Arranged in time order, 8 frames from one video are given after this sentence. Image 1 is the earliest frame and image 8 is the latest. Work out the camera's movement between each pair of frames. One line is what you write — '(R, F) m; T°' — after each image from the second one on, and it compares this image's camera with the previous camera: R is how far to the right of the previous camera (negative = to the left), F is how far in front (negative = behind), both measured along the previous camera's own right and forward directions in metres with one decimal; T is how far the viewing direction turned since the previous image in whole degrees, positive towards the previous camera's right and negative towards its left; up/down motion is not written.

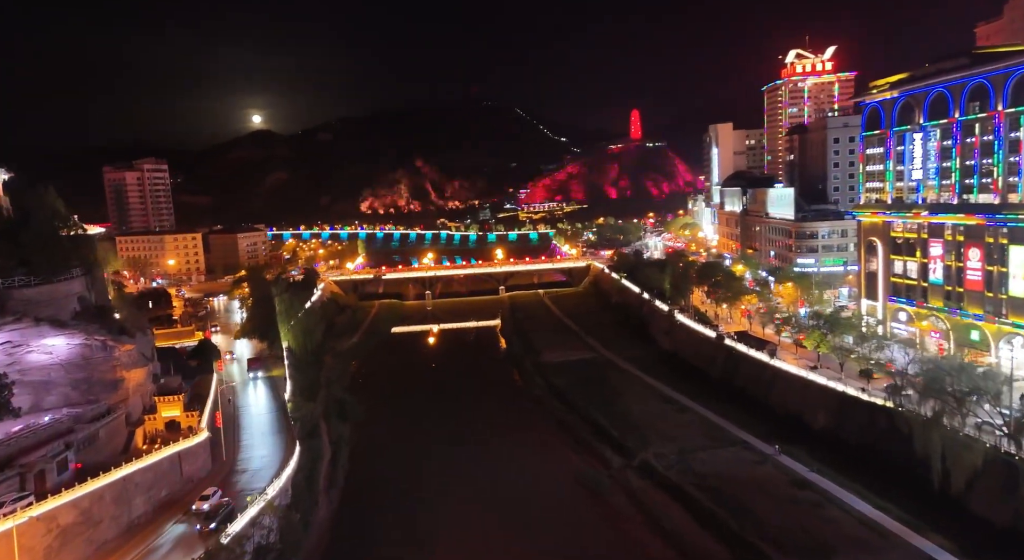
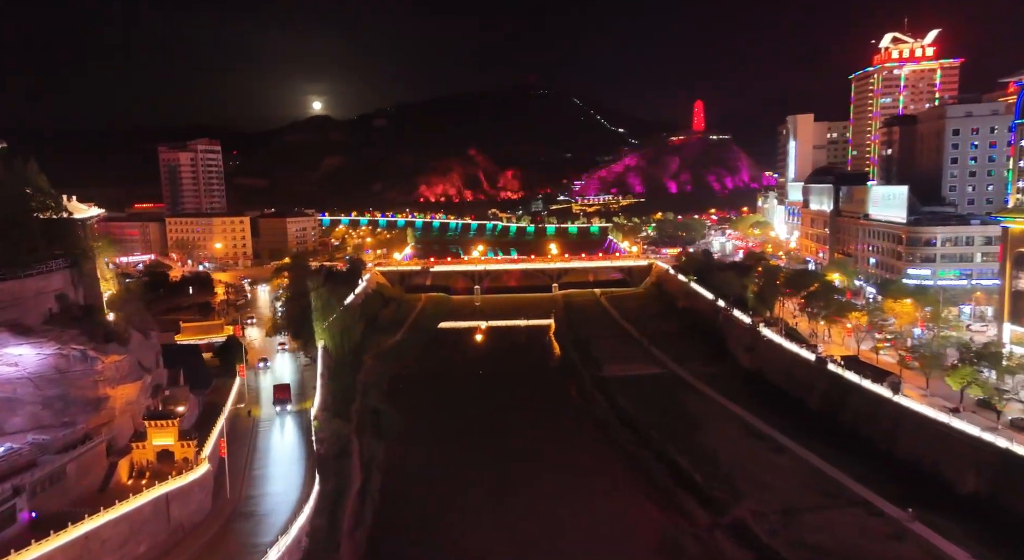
(-0.7, +4.7) m; -4°
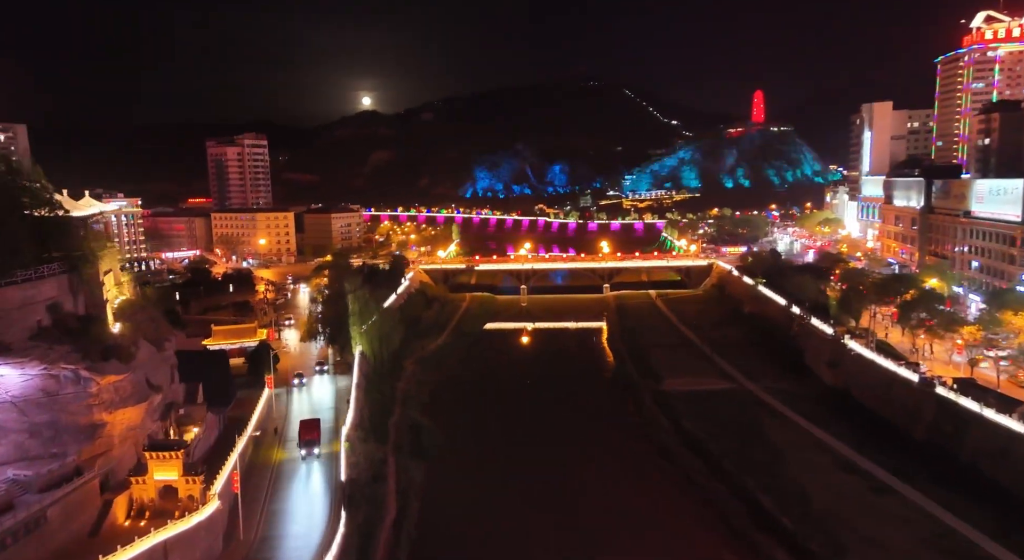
(-0.4, +3.1) m; -4°
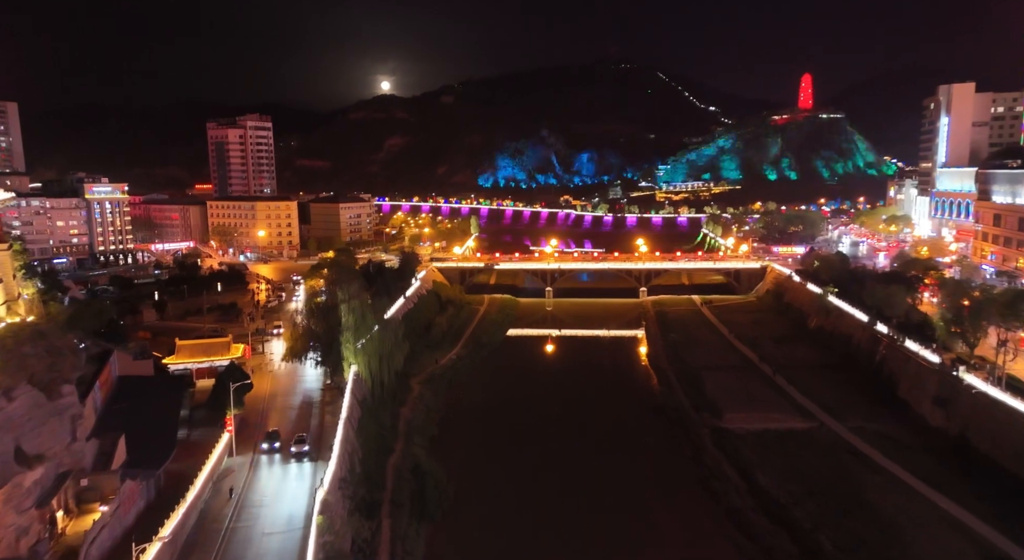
(-0.4, +6.0) m; -2°
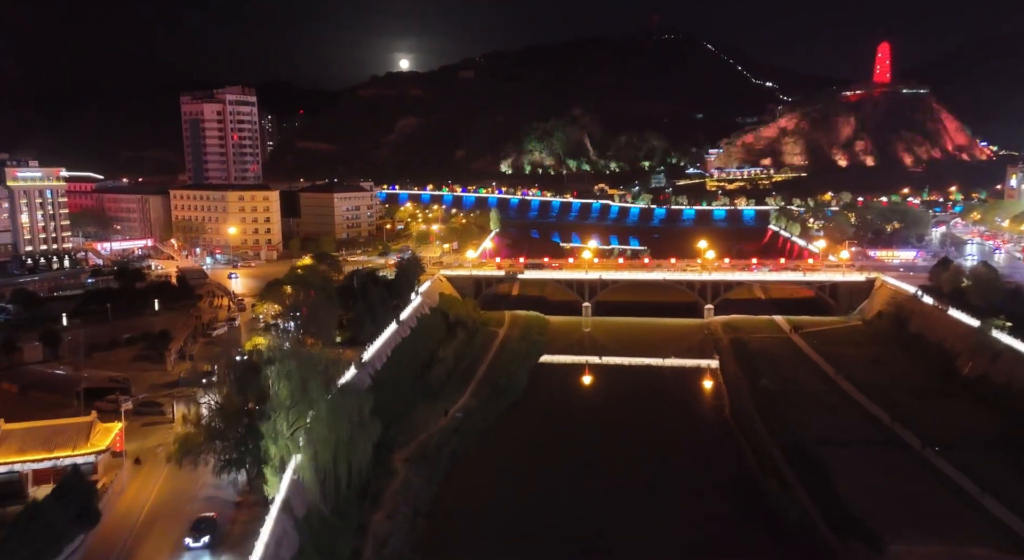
(-0.3, +10.4) m; -2°
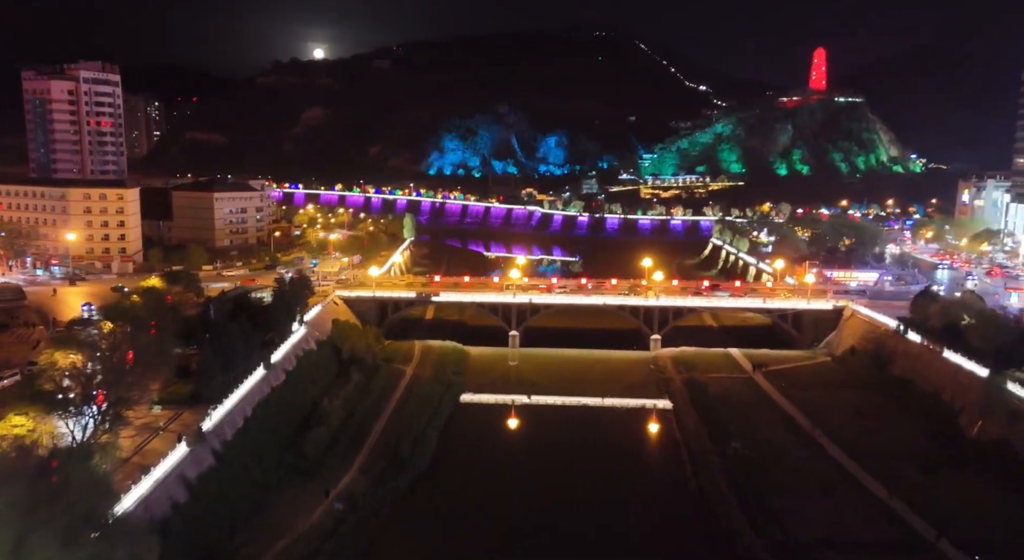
(+0.6, +6.5) m; +6°
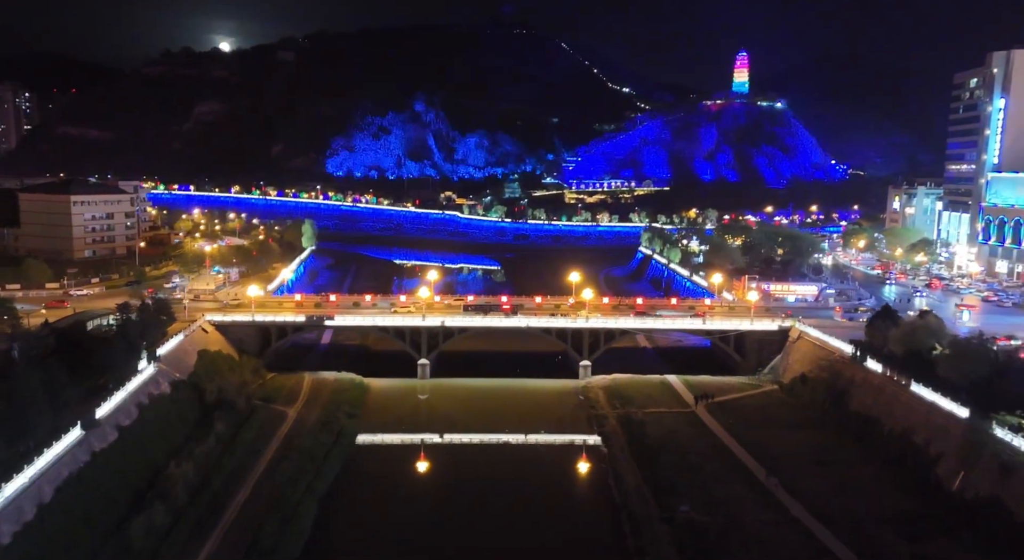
(+0.7, +4.3) m; +6°
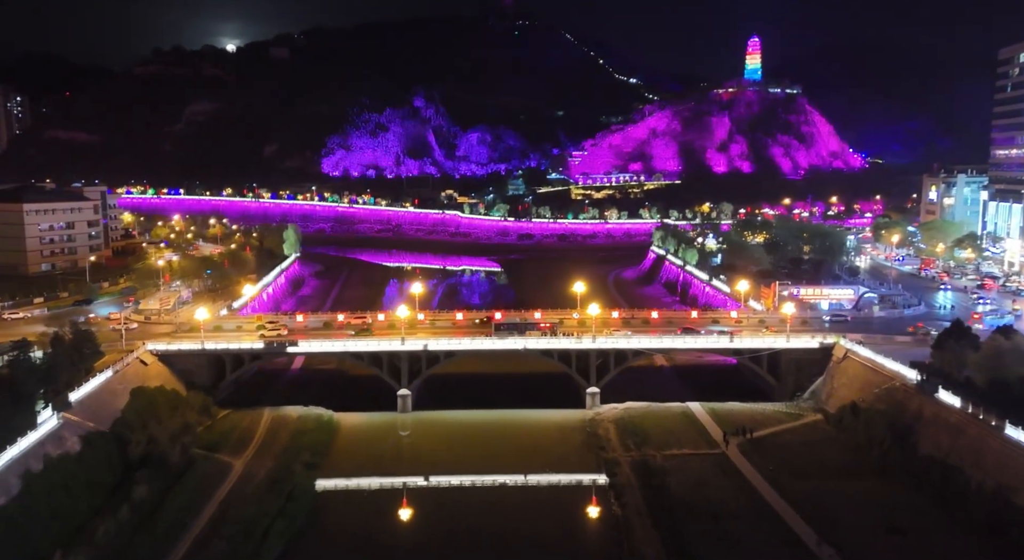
(+0.6, +4.0) m; -1°
